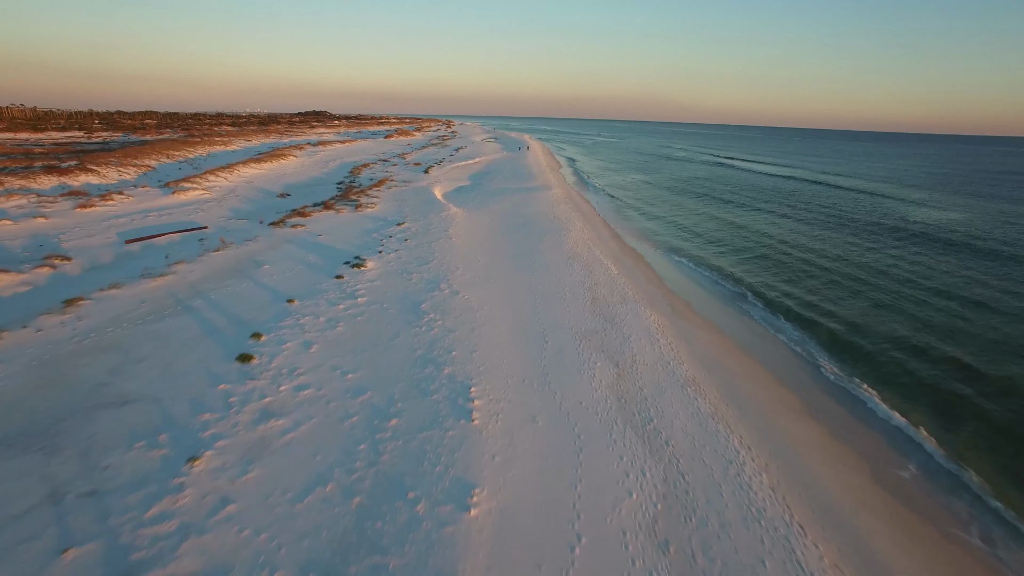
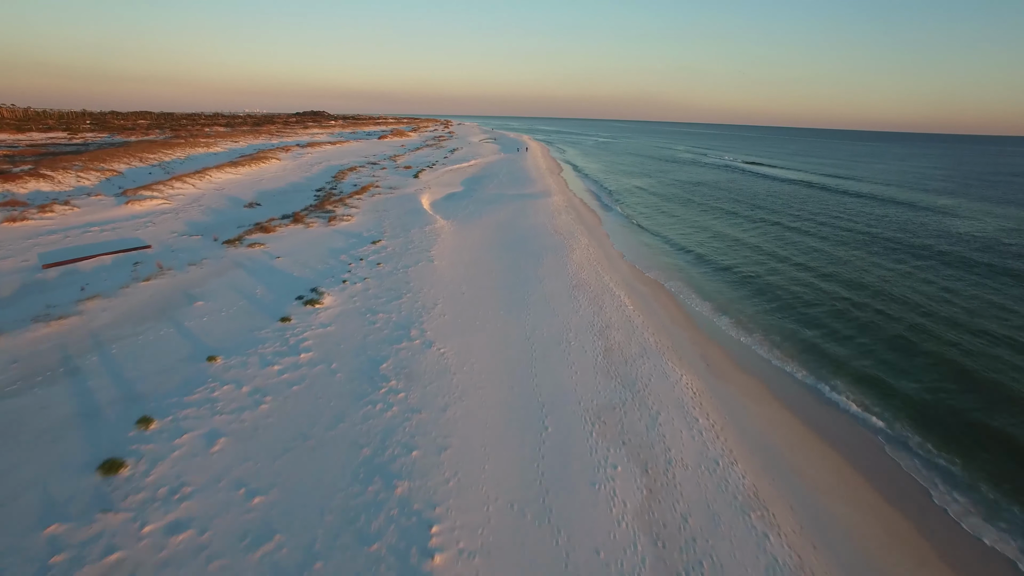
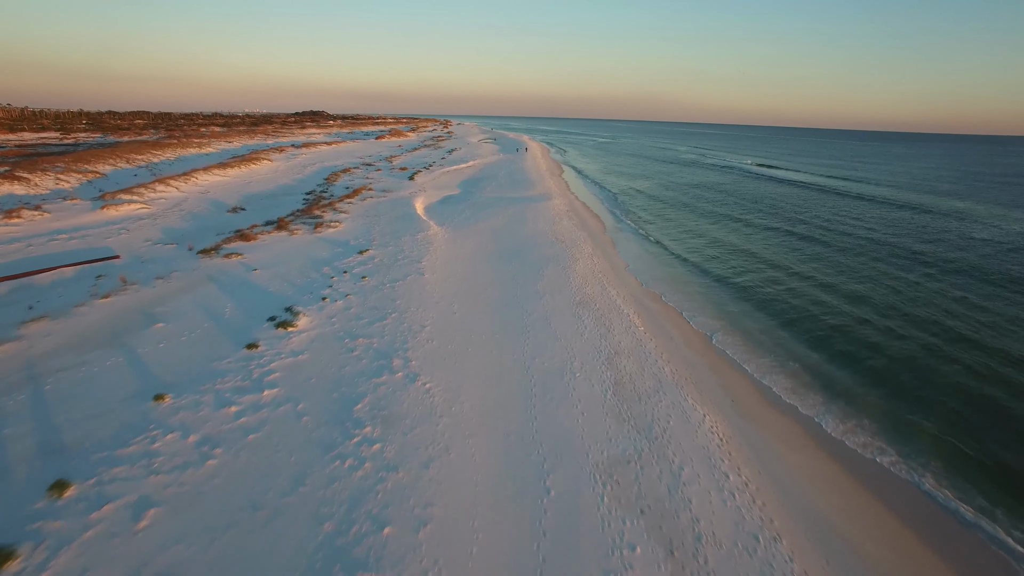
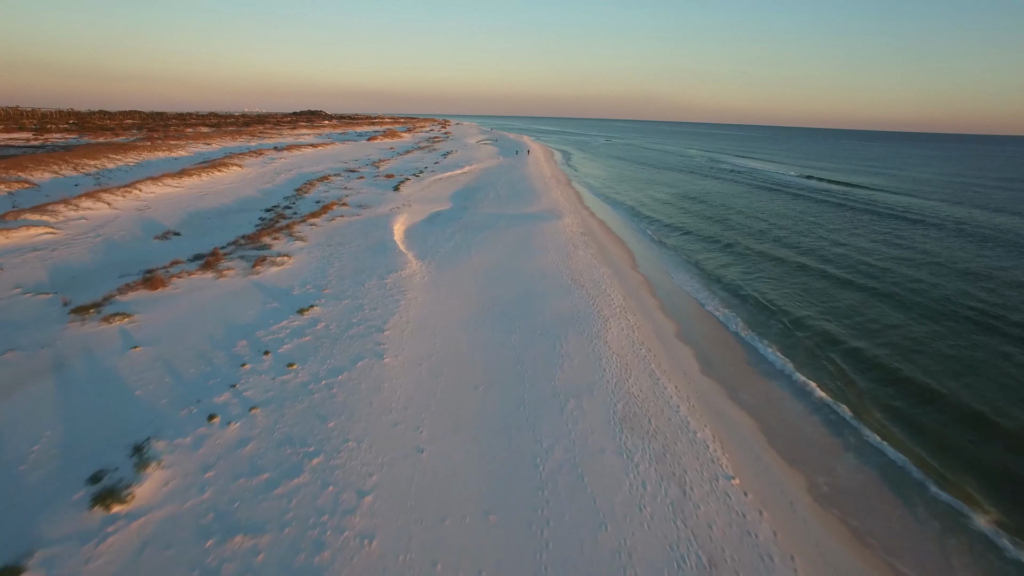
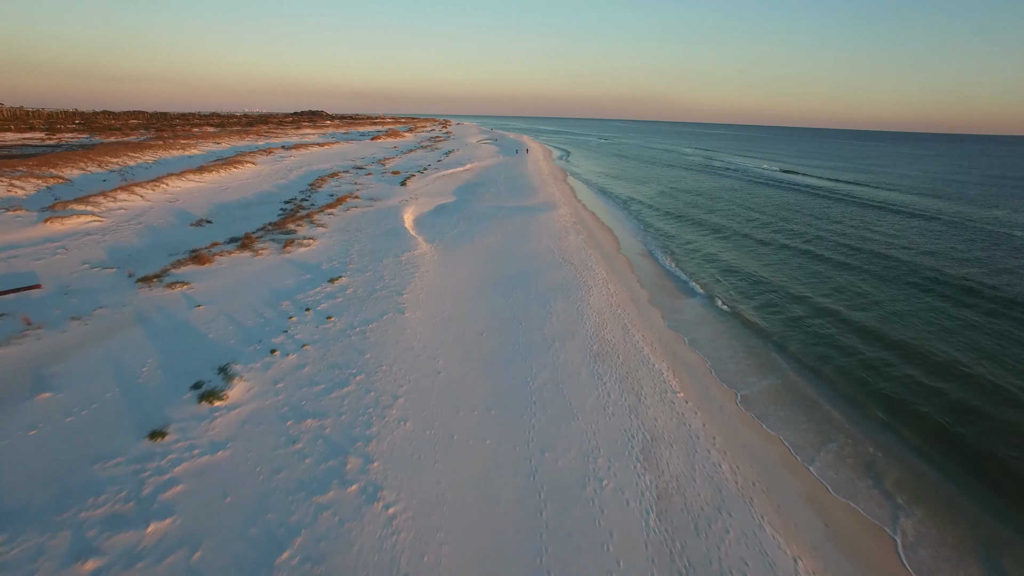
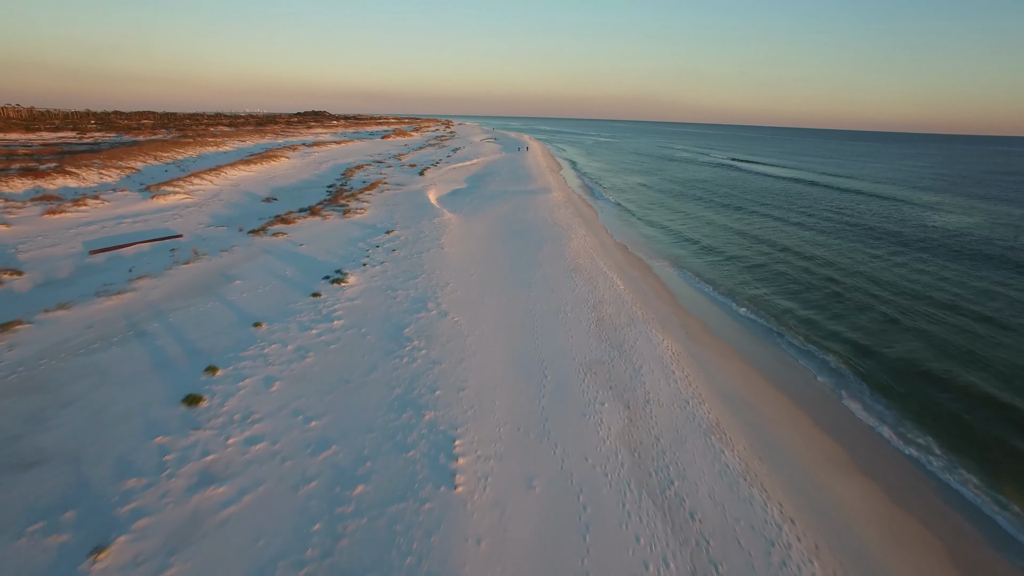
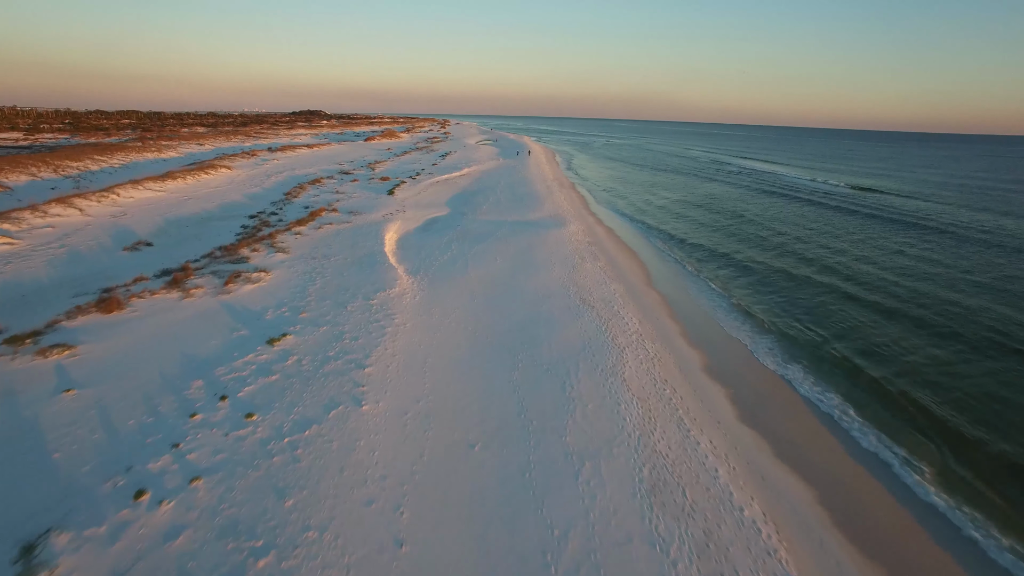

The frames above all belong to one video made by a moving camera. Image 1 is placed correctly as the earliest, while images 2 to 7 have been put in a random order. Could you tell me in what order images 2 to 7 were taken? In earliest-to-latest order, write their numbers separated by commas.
6, 2, 3, 5, 4, 7
